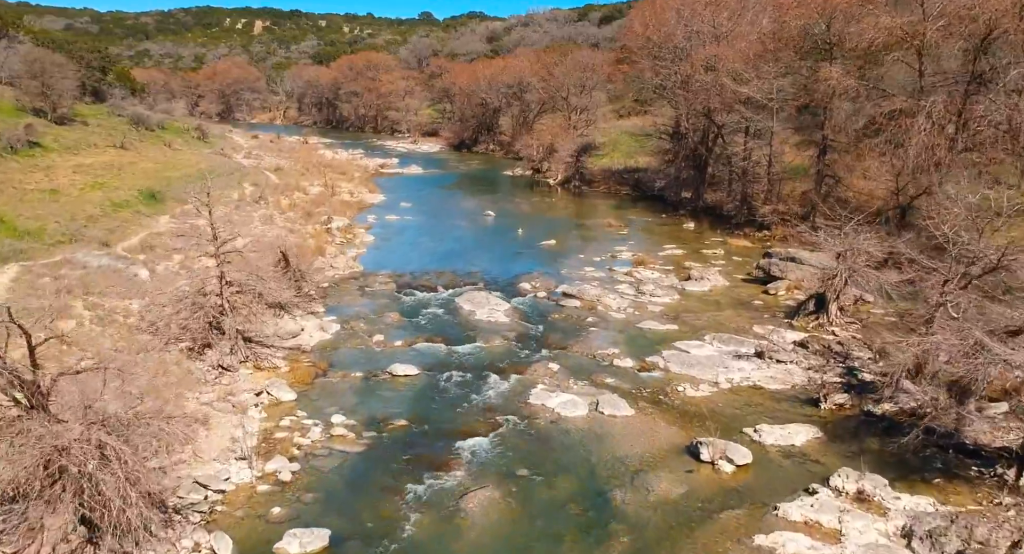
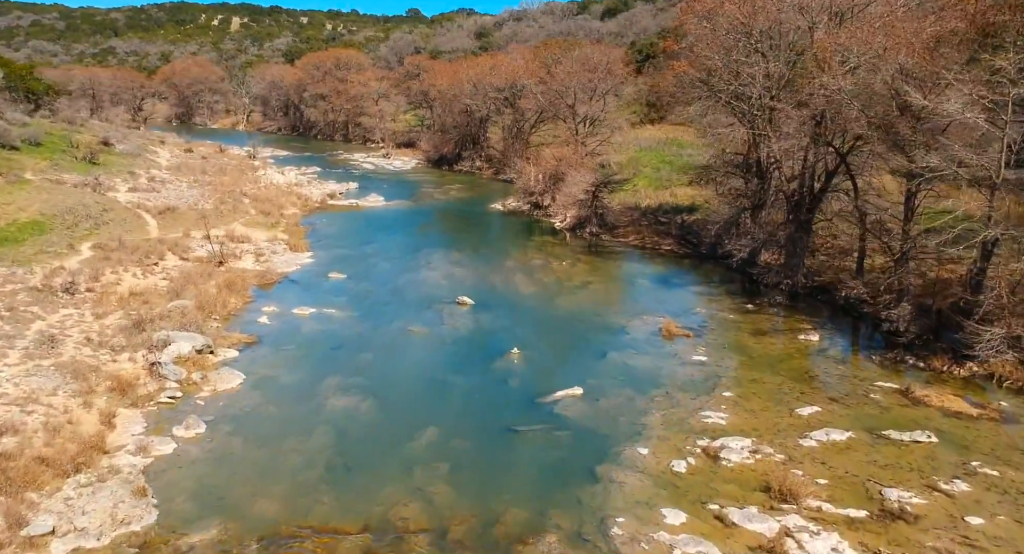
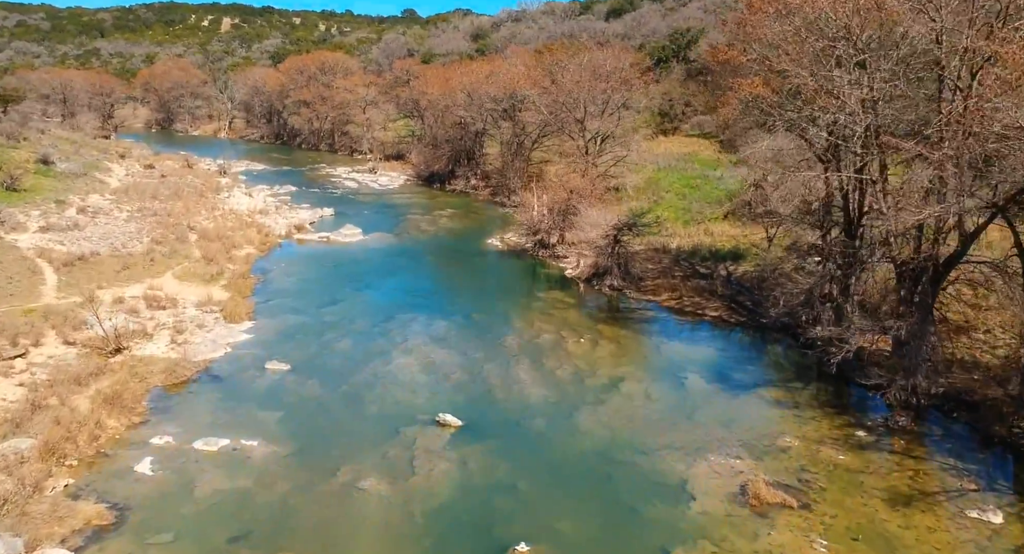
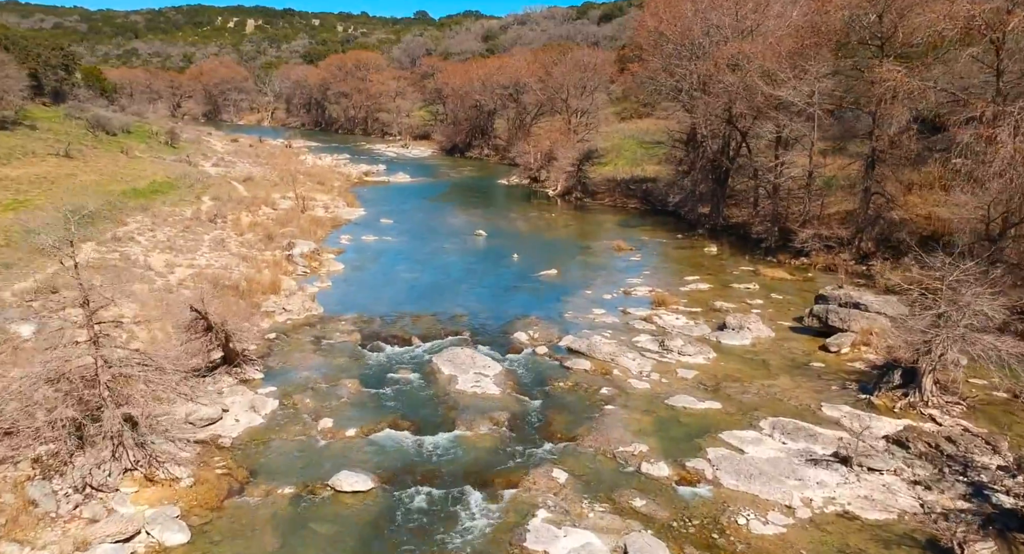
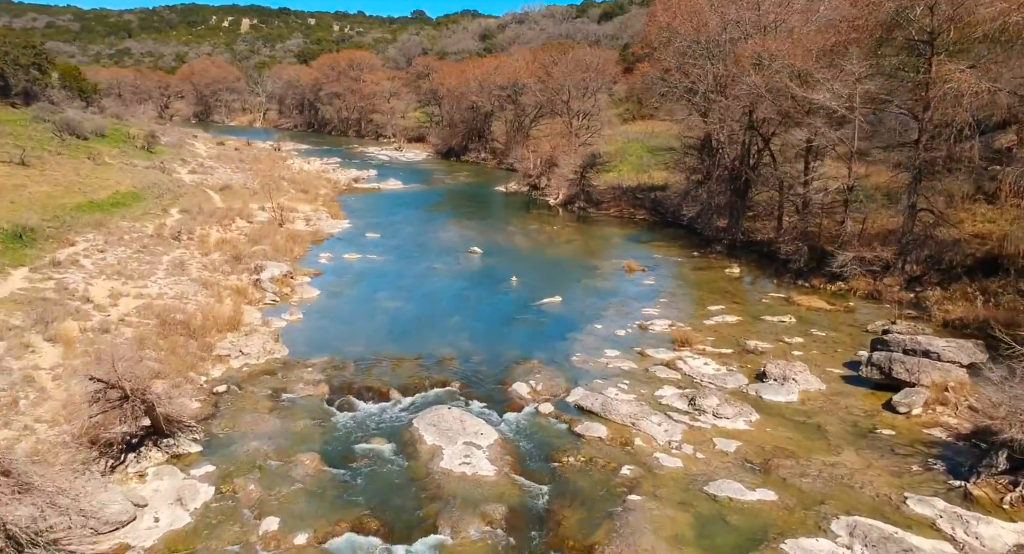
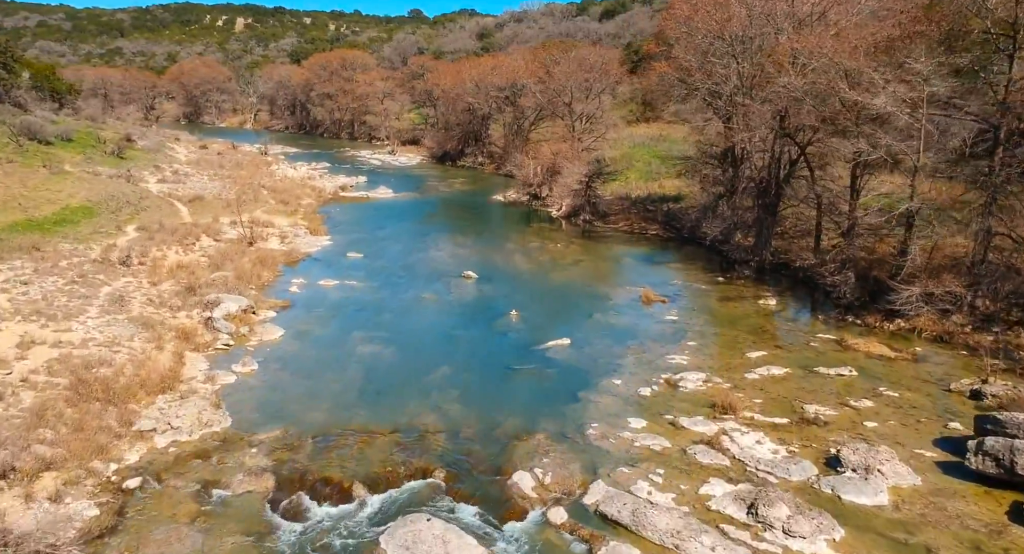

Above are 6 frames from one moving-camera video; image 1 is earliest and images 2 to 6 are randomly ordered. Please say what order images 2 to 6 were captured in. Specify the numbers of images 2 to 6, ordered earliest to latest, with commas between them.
4, 5, 6, 2, 3
